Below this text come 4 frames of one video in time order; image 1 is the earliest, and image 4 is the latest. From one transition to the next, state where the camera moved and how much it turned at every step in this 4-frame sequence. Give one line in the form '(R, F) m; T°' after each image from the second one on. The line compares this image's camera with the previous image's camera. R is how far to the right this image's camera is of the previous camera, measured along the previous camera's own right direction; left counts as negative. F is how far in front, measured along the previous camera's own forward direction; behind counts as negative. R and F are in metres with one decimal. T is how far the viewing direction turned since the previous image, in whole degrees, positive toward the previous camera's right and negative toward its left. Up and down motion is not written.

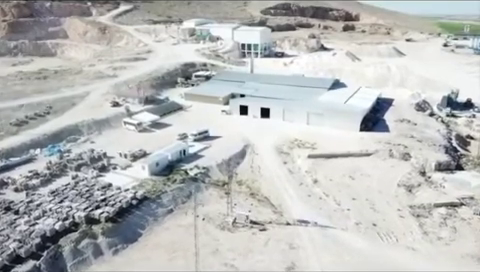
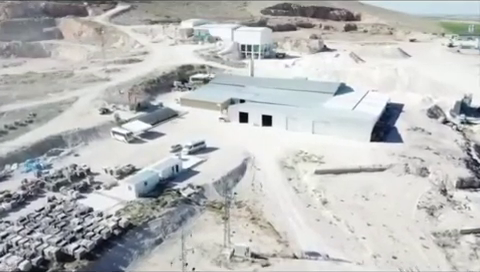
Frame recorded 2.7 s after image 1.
(0.0, +3.3) m; 0°
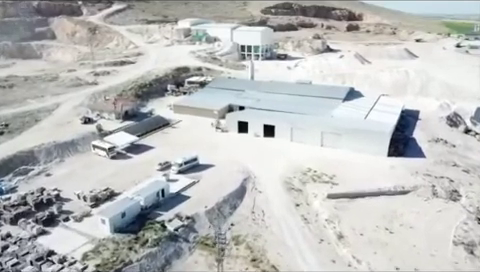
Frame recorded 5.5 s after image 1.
(+0.1, +4.4) m; 0°
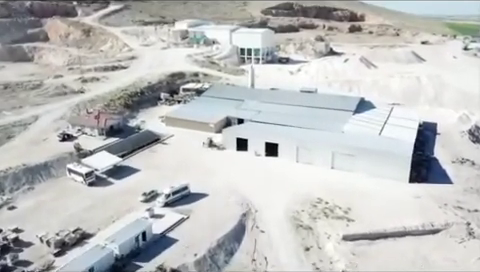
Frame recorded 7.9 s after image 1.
(+0.1, +4.1) m; 0°
